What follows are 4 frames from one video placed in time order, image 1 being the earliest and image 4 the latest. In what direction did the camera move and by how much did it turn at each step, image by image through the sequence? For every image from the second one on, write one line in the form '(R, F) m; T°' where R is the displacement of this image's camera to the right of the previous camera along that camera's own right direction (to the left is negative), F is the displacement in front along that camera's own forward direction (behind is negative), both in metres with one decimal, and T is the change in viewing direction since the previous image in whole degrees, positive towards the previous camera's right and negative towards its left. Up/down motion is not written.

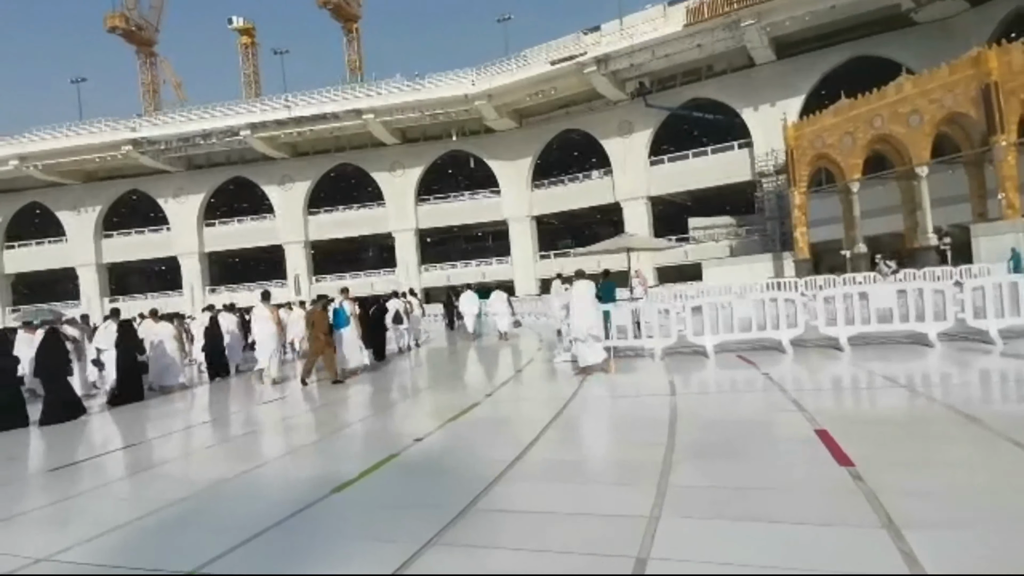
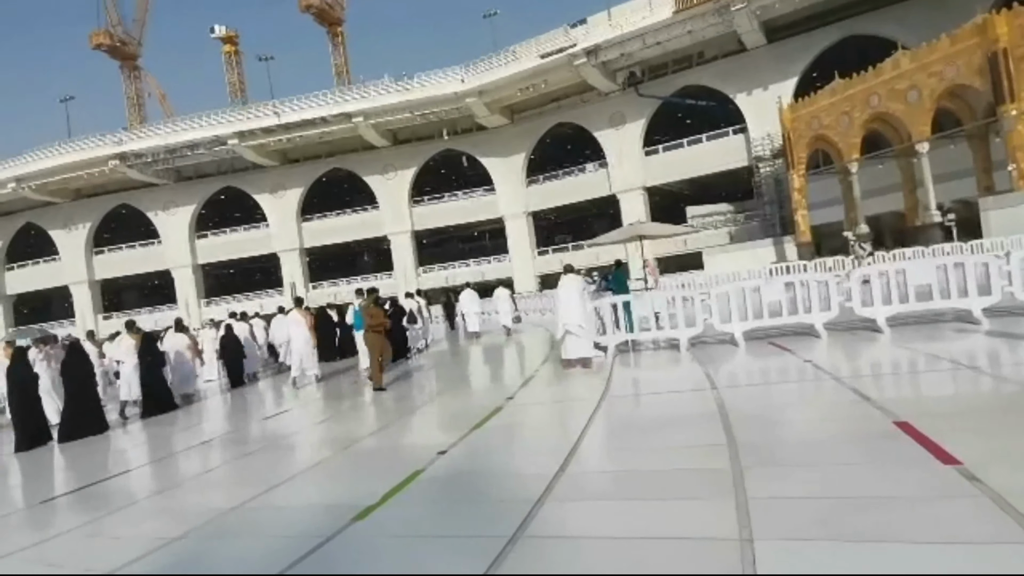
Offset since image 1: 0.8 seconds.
(-0.2, +0.4) m; 0°
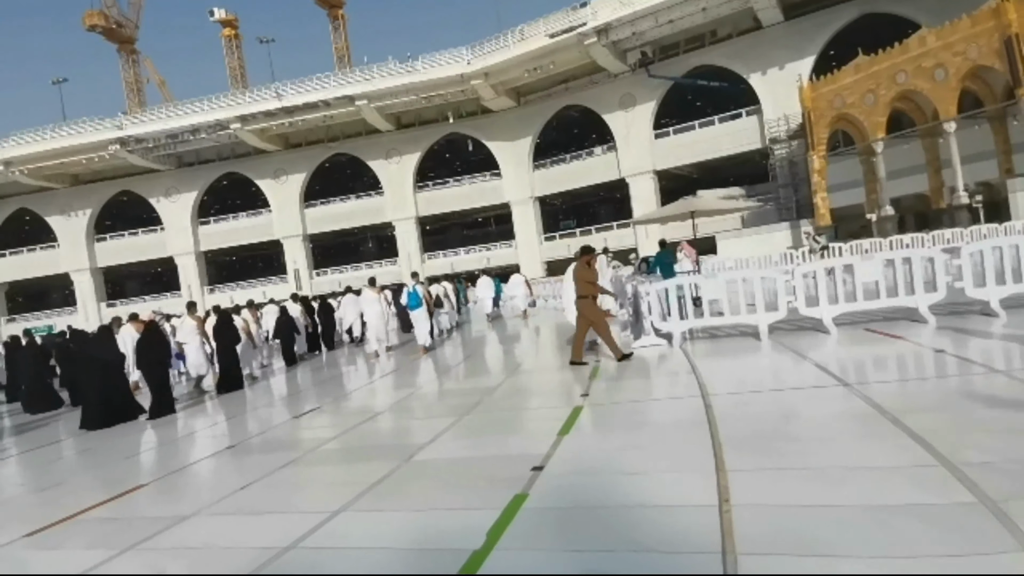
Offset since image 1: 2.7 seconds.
(-0.6, +0.8) m; 0°
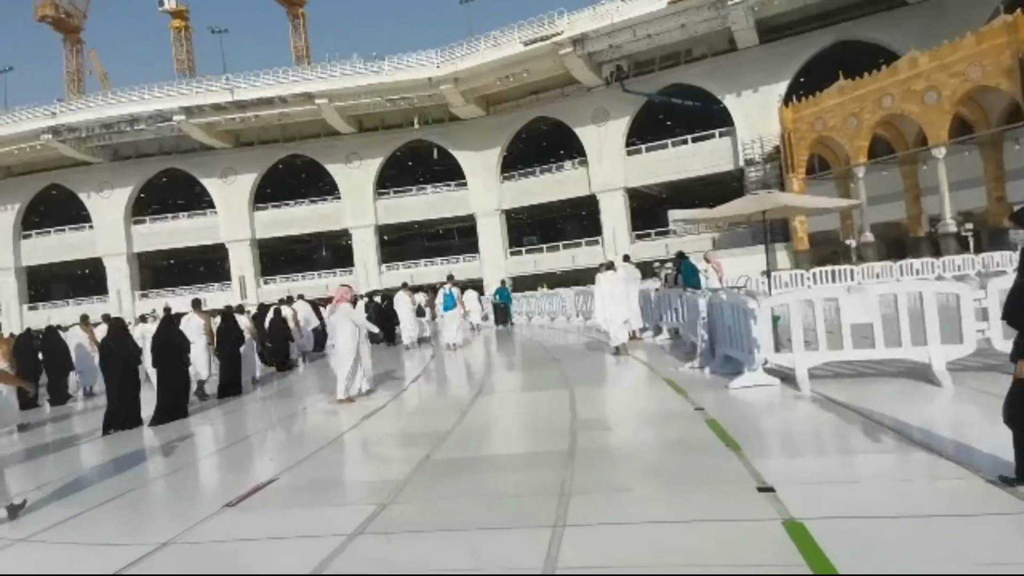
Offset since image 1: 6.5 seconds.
(-0.8, +2.2) m; +5°
